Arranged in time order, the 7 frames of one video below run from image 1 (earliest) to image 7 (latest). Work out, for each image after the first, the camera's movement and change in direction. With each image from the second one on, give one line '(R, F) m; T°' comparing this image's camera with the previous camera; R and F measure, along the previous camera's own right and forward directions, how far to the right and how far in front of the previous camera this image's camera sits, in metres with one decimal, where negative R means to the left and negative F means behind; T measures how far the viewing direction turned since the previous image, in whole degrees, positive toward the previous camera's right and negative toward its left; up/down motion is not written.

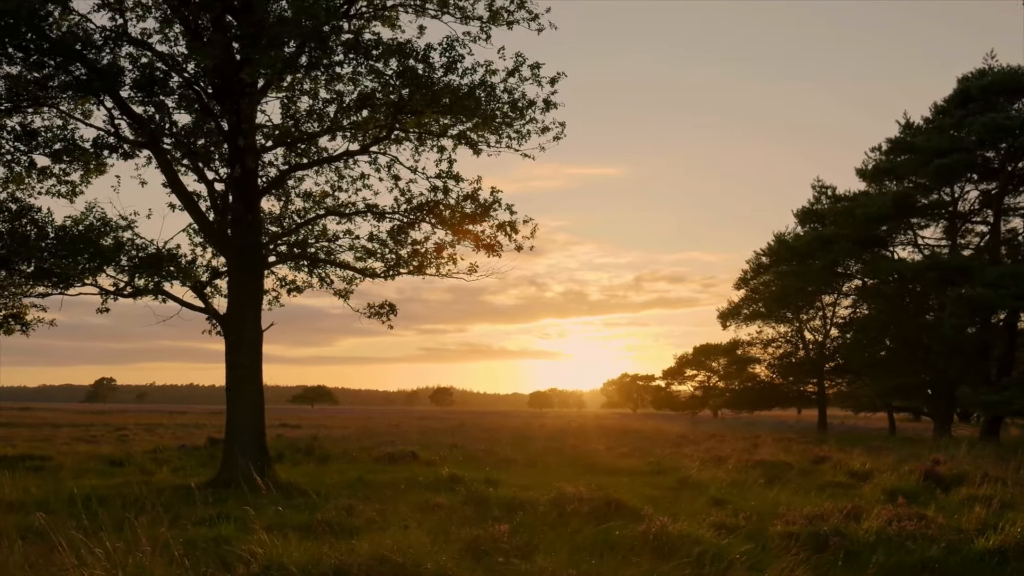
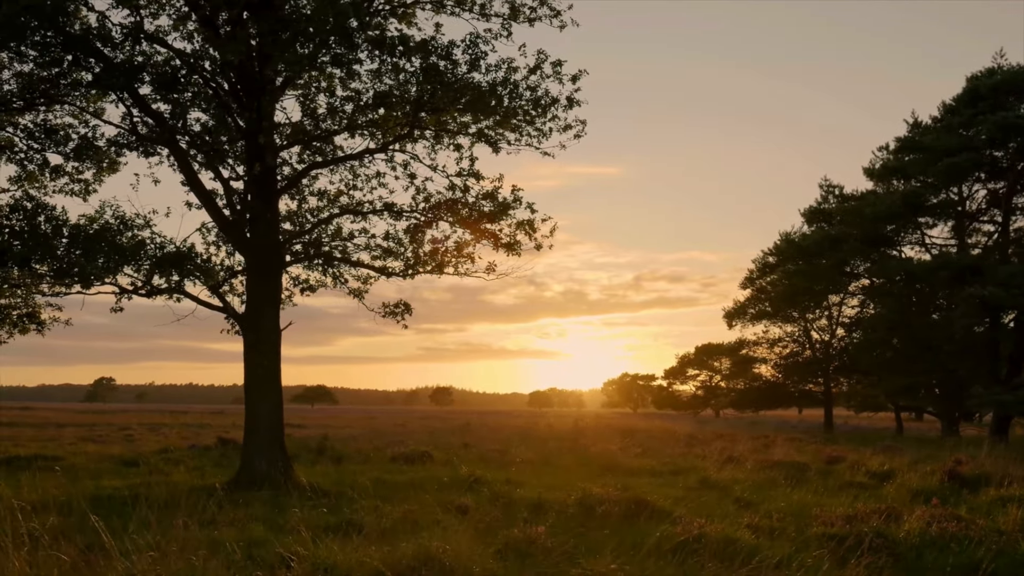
(-0.4, +0.1) m; 0°
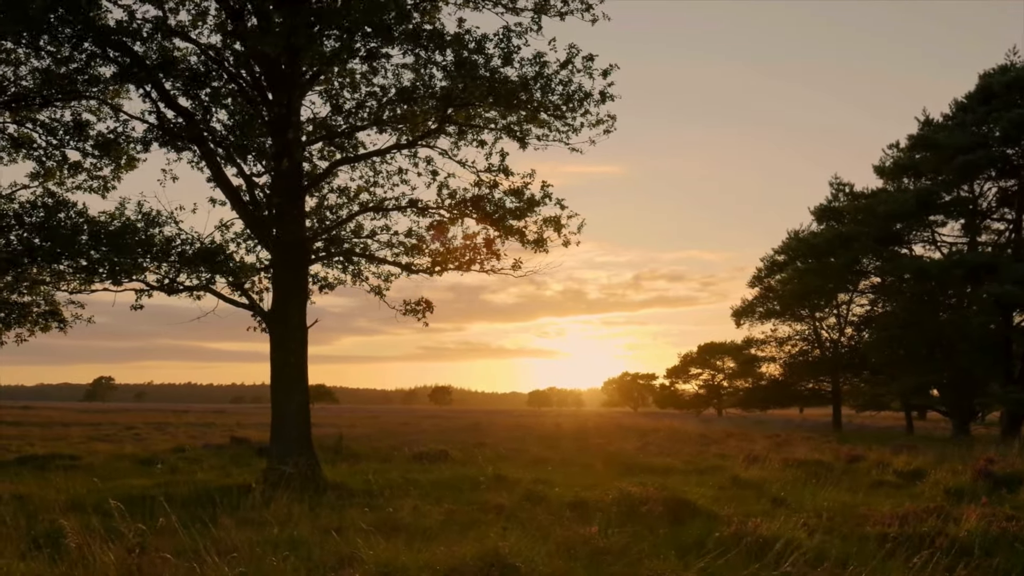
(-0.5, +0.1) m; 0°
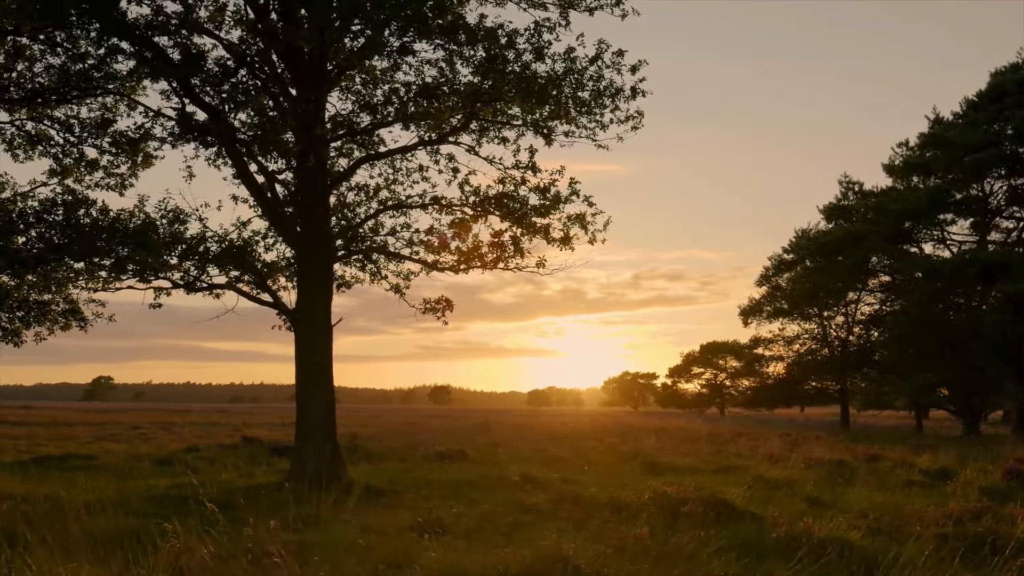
(-0.5, +0.1) m; 0°
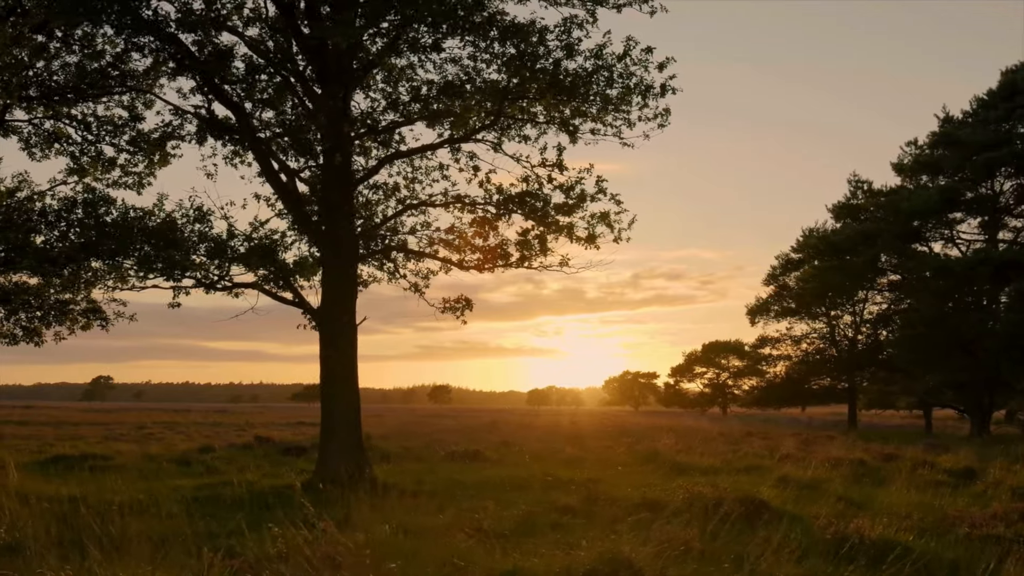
(-0.5, +0.1) m; 0°
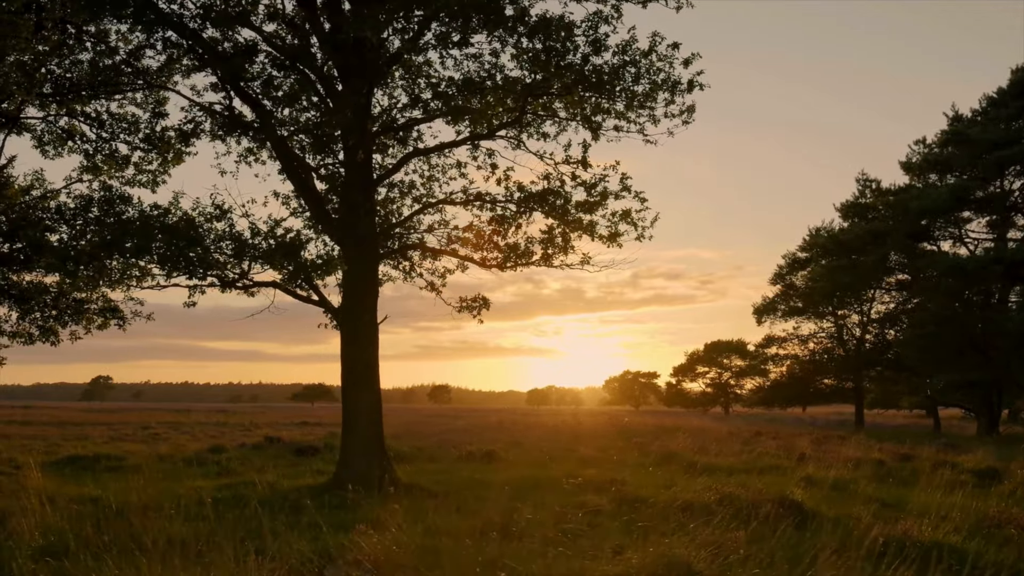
(-0.4, +0.1) m; 0°
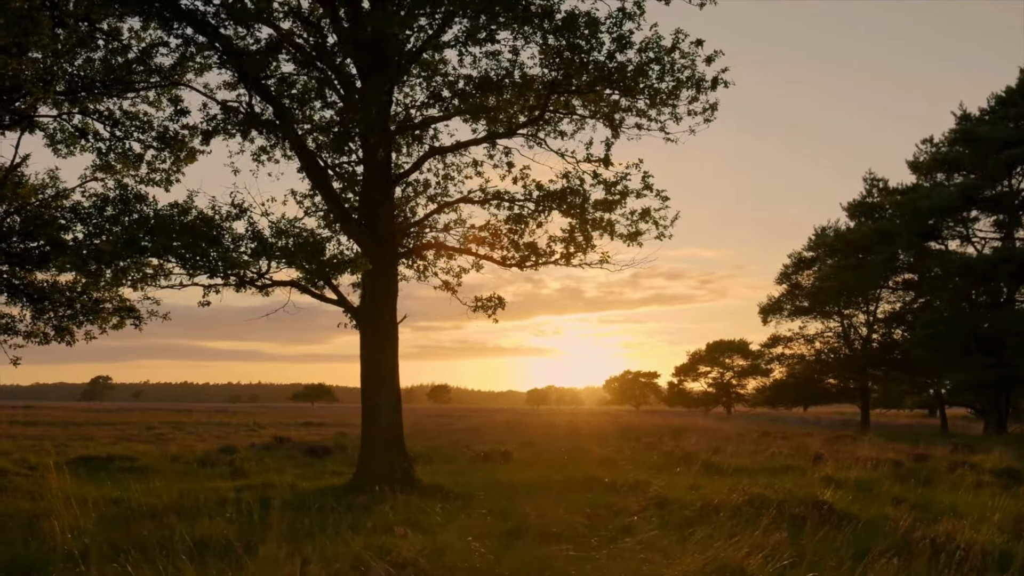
(-0.4, +0.1) m; 0°
